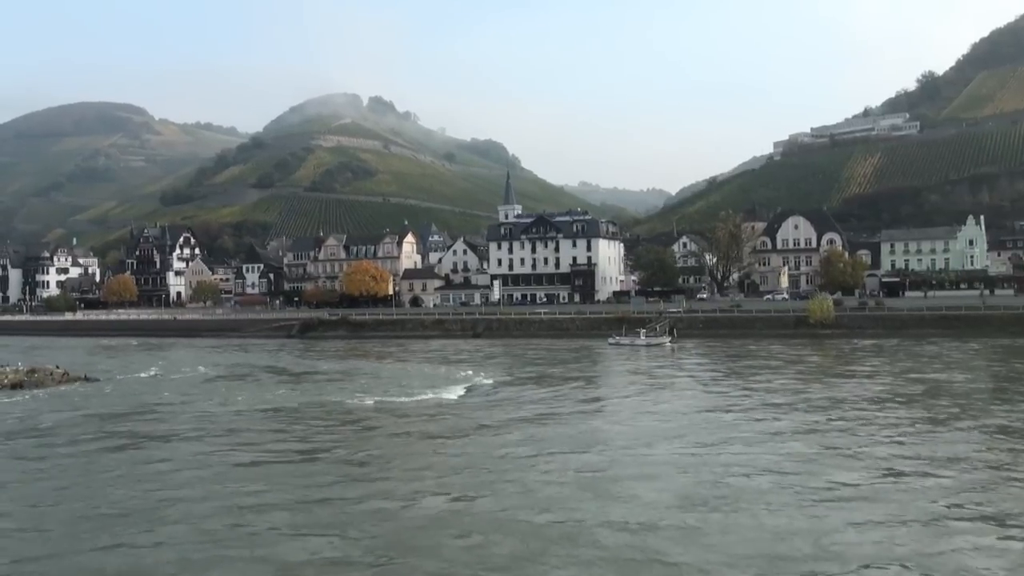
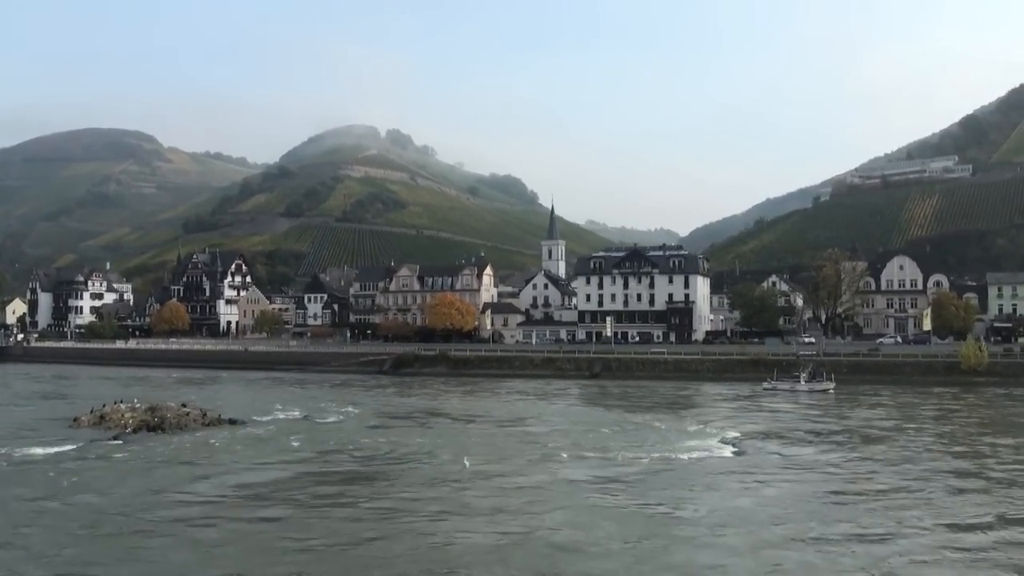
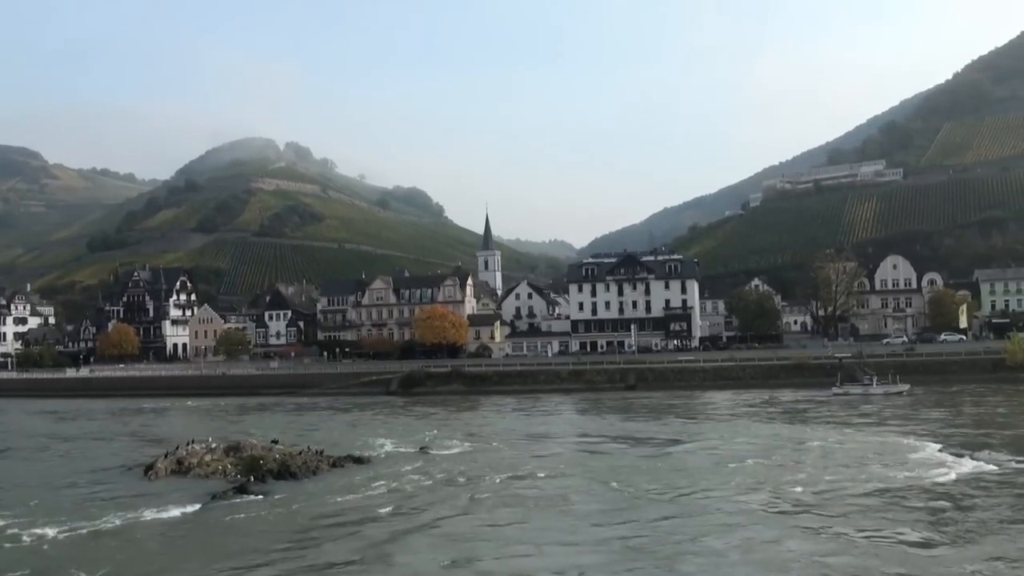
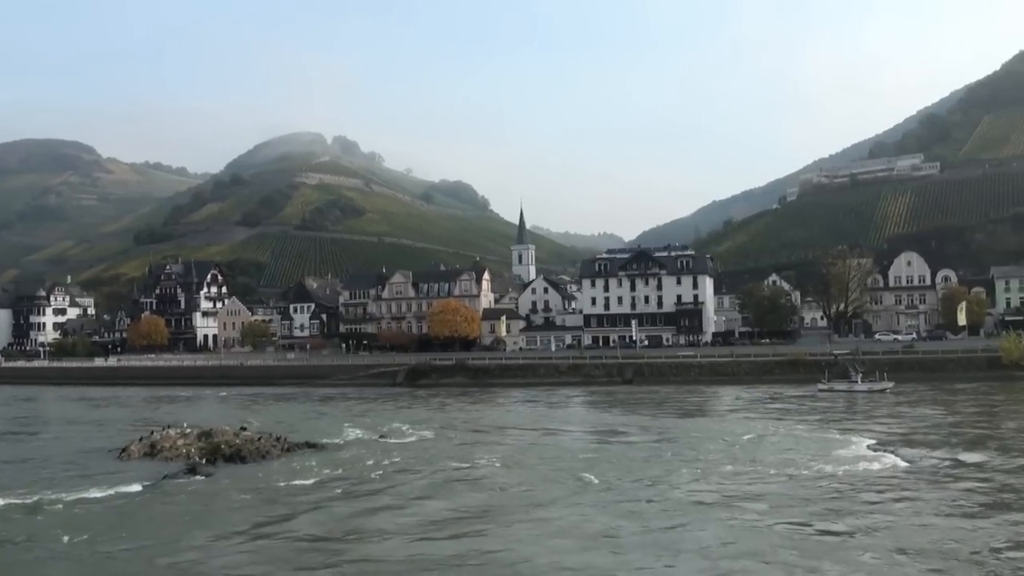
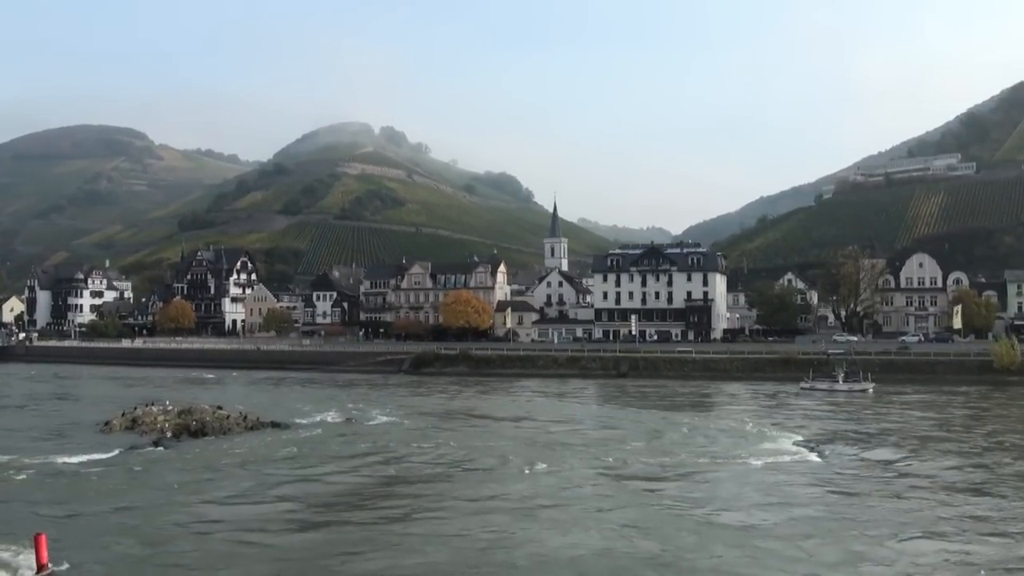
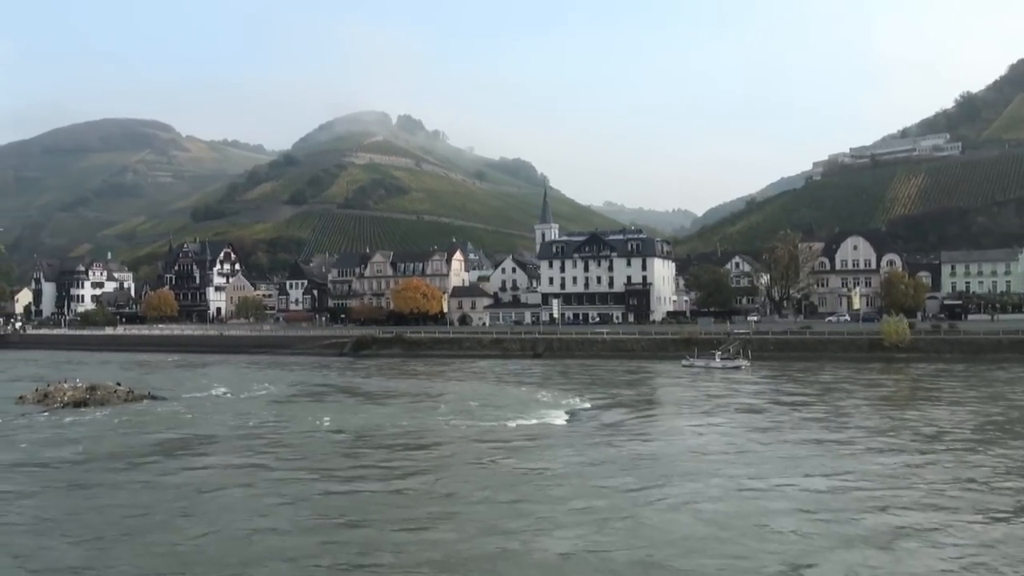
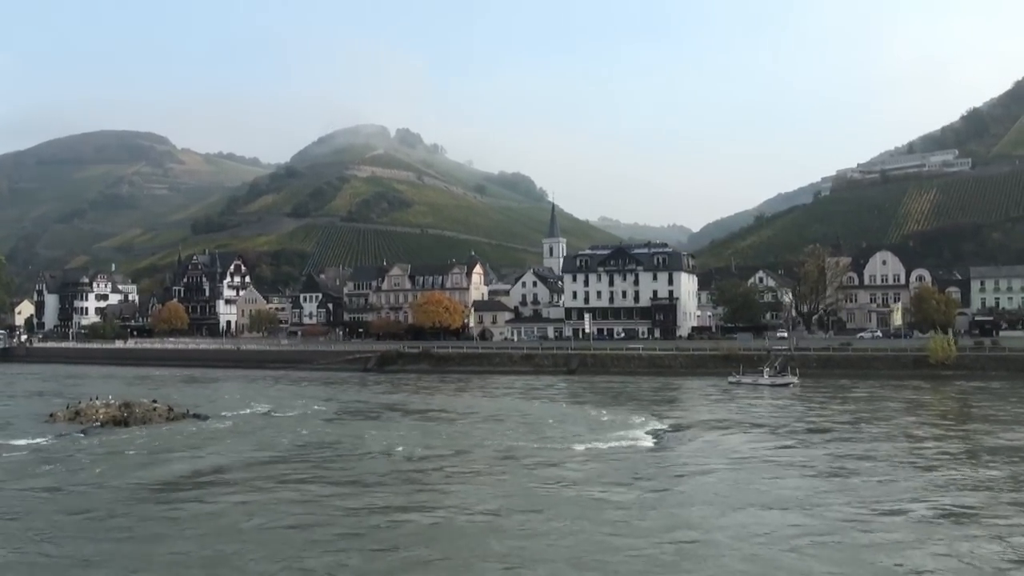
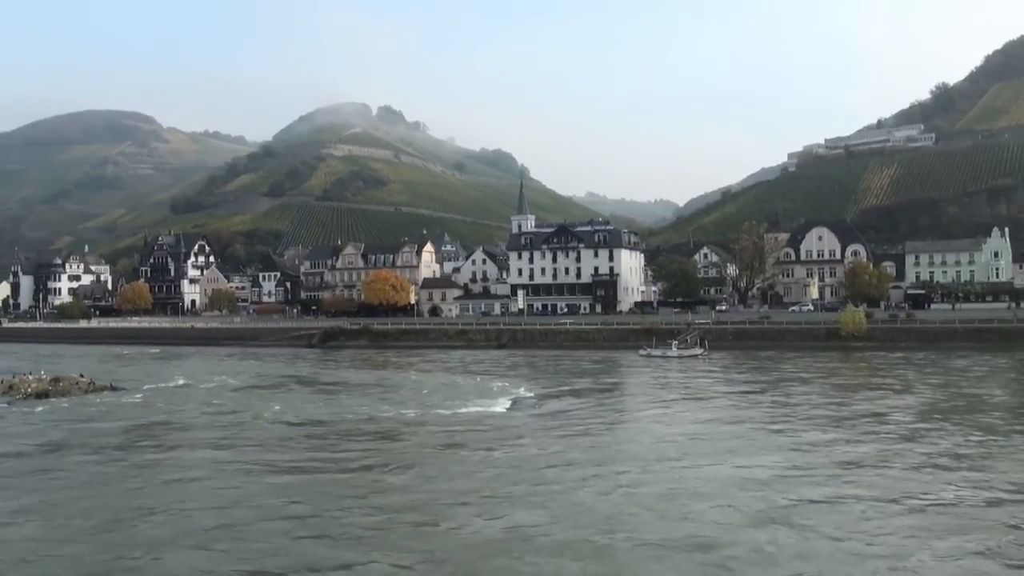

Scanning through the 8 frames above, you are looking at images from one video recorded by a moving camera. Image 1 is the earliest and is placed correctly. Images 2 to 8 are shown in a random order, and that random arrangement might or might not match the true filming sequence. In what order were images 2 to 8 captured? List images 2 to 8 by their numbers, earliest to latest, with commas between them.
8, 6, 7, 2, 5, 4, 3
